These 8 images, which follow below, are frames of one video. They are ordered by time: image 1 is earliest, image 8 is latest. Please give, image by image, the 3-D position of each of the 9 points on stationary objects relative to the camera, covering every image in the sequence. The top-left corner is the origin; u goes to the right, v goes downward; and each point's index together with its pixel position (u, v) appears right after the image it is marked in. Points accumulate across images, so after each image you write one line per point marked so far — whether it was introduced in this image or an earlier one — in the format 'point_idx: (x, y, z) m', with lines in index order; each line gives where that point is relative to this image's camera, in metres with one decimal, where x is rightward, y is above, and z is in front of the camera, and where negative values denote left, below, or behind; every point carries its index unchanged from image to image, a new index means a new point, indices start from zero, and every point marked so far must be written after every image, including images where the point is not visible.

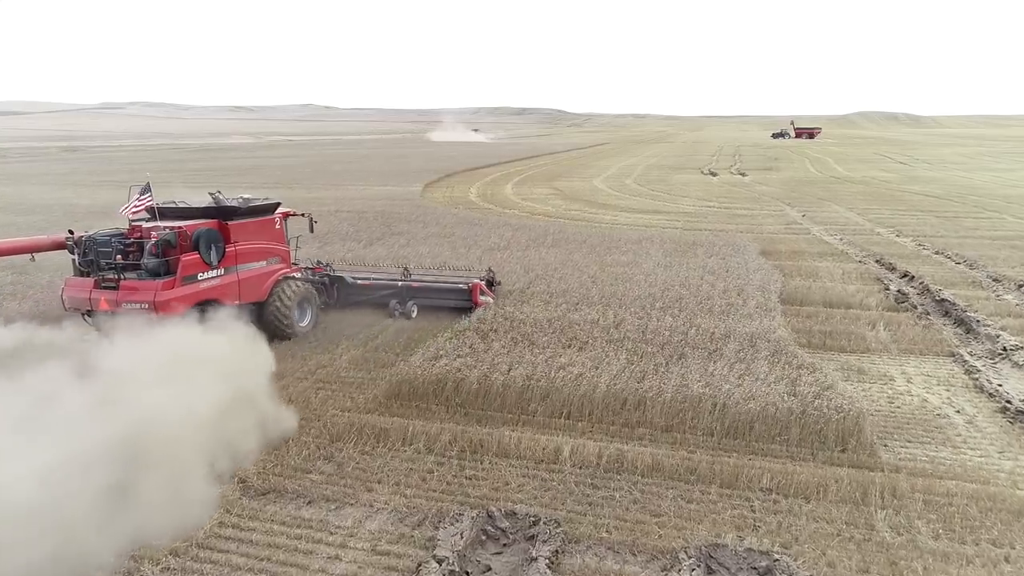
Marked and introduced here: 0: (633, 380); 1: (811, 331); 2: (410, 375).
0: (+1.4, -1.1, +8.2) m
1: (+4.4, -0.6, +10.6) m
2: (-1.2, -1.1, +8.6) m
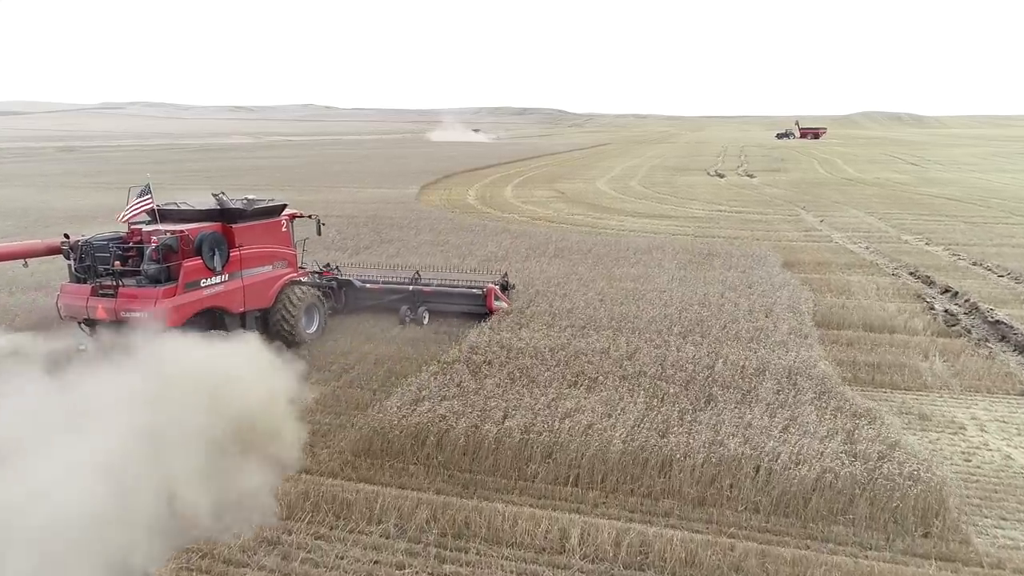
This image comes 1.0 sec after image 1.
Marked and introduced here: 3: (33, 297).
0: (+1.3, -1.4, +6.7) m
1: (+4.4, -1.0, +9.1) m
2: (-1.3, -1.4, +7.2) m
3: (-9.0, -0.2, +13.4) m
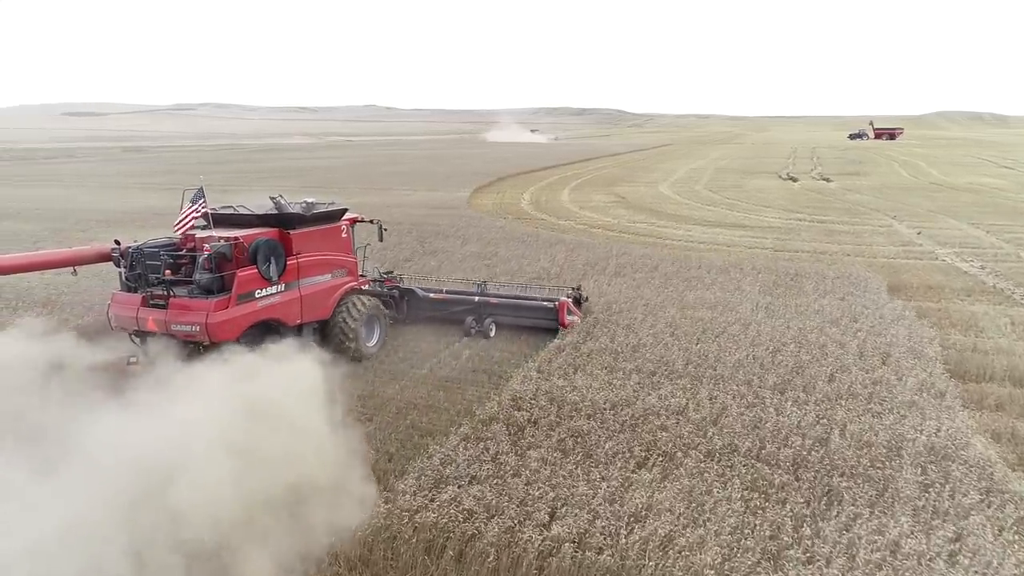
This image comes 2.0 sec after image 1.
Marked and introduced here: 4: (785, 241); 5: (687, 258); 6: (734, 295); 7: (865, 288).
0: (+1.7, -1.8, +4.8) m
1: (+4.9, -1.5, +6.9) m
2: (-0.9, -1.8, +5.4) m
3: (-8.1, -0.4, +12.2) m
4: (+7.4, +1.3, +19.5) m
5: (+4.0, +0.7, +16.2) m
6: (+3.8, -0.1, +12.3) m
7: (+6.2, 0.0, +12.6) m
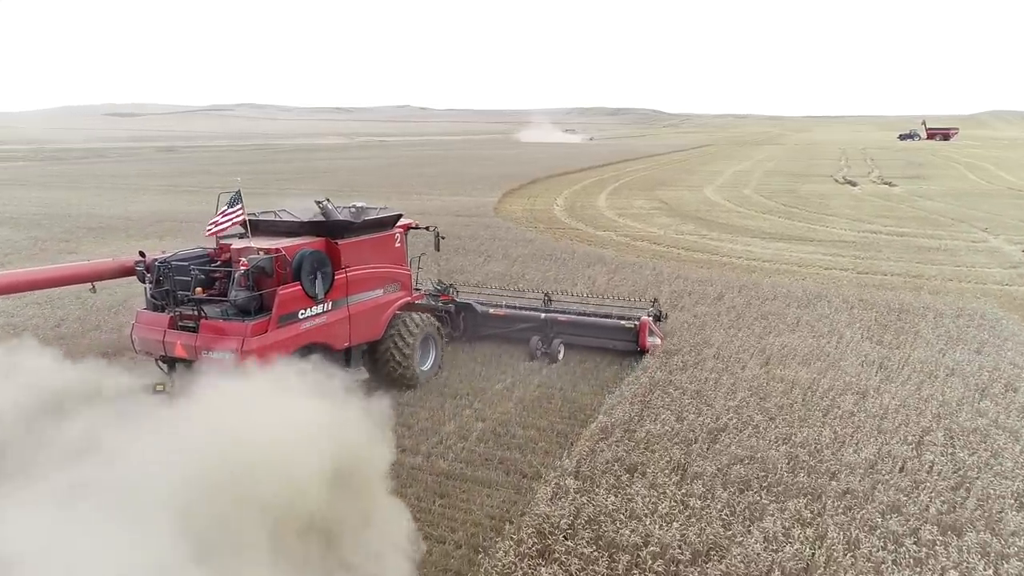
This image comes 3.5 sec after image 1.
0: (+1.7, -2.4, +2.1) m
1: (+5.0, -2.0, +4.0) m
2: (-0.8, -2.3, +2.8) m
3: (-7.7, -0.9, +9.9) m
4: (+8.1, +0.7, +16.5) m
5: (+4.6, +0.1, +13.4) m
6: (+4.2, -0.7, +9.5) m
7: (+6.6, -0.6, +9.7) m
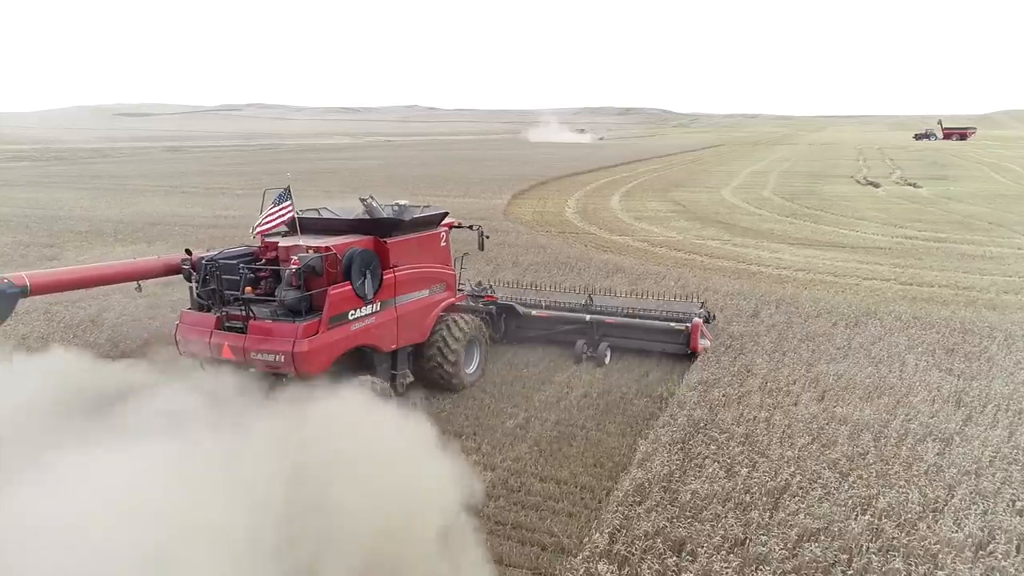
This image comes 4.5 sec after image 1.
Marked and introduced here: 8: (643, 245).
0: (+1.8, -2.6, +0.8) m
1: (+5.1, -2.3, +2.8) m
2: (-0.8, -2.5, +1.6) m
3: (-7.5, -1.1, +8.8) m
4: (+8.3, +0.5, +15.2) m
5: (+4.8, -0.1, +12.1) m
6: (+4.4, -0.9, +8.2) m
7: (+6.8, -0.9, +8.4) m
8: (+3.2, +1.0, +17.8) m
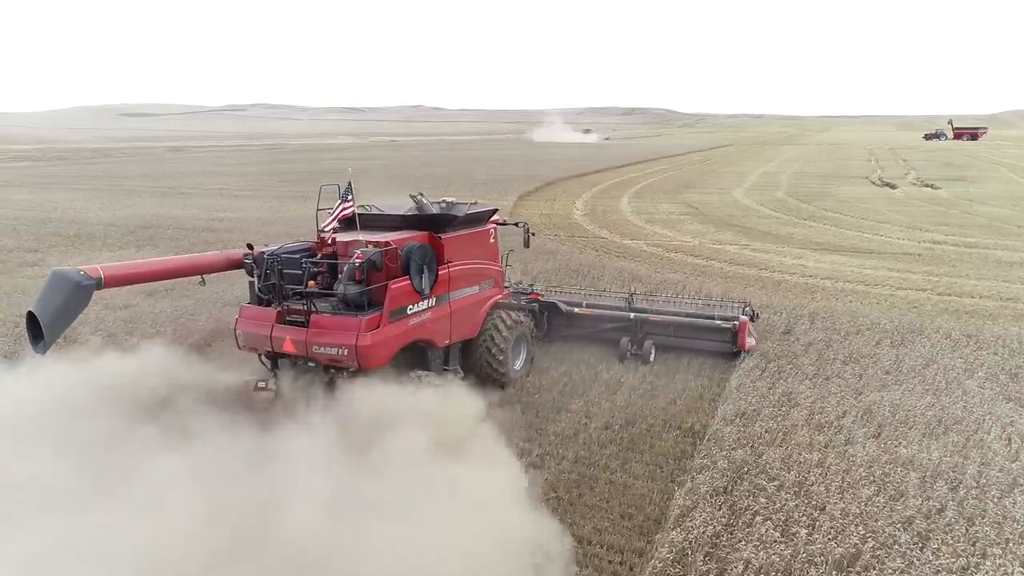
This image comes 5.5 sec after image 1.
0: (+1.8, -2.8, -0.1) m
1: (+5.2, -2.5, +1.8) m
2: (-0.7, -2.7, +0.7) m
3: (-7.4, -1.3, +7.9) m
4: (+8.5, +0.3, +14.2) m
5: (+4.9, -0.3, +11.2) m
6: (+4.5, -1.1, +7.3) m
7: (+6.9, -1.0, +7.4) m
8: (+3.4, +0.9, +16.9) m
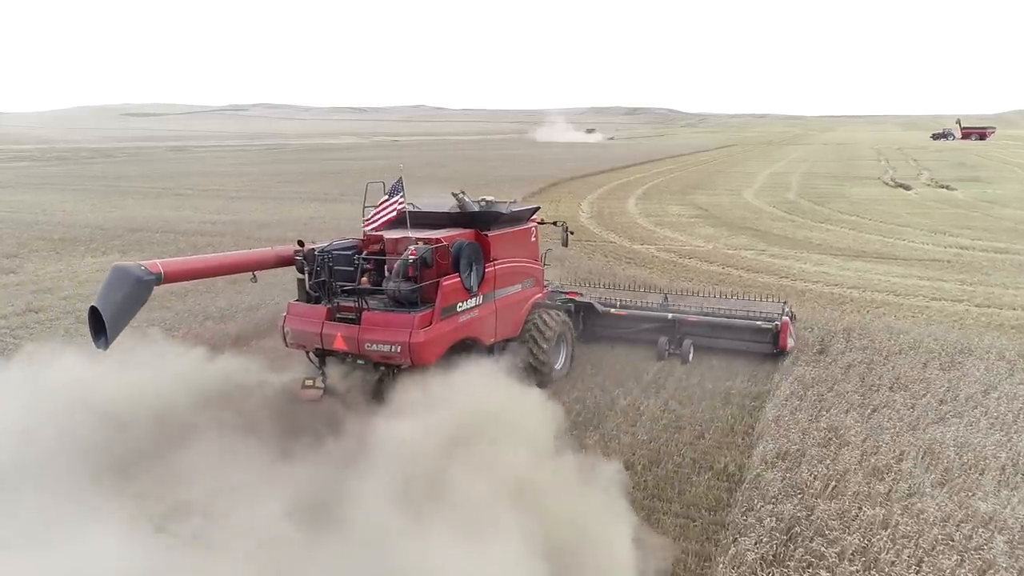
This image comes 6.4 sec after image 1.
0: (+1.9, -3.0, -1.0) m
1: (+5.2, -2.7, +0.9) m
2: (-0.6, -2.9, -0.2) m
3: (-7.3, -1.5, +7.1) m
4: (+8.6, +0.1, +13.3) m
5: (+5.0, -0.5, +10.3) m
6: (+4.6, -1.3, +6.4) m
7: (+7.0, -1.2, +6.5) m
8: (+3.5, +0.7, +16.0) m
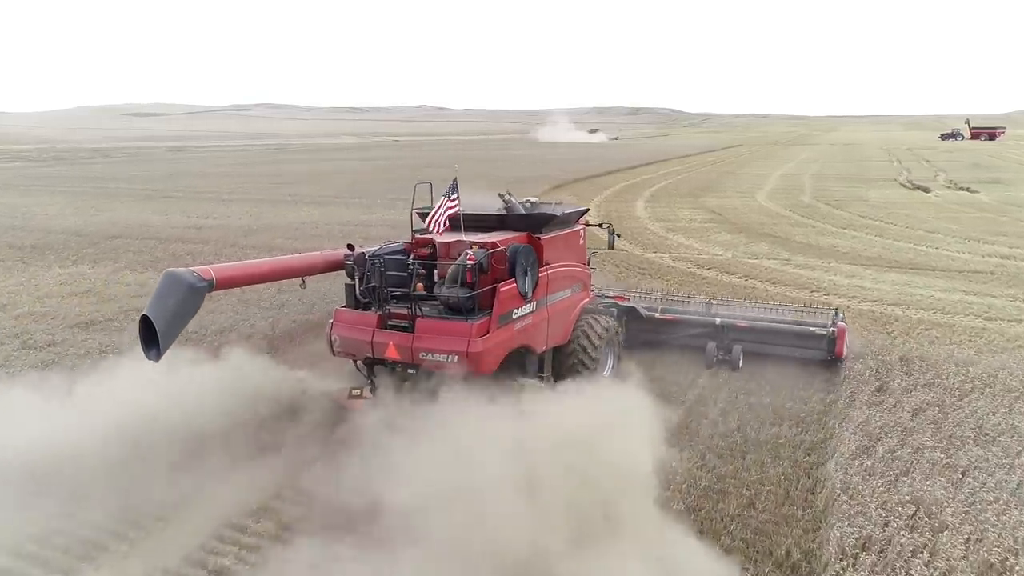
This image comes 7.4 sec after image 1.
0: (+1.9, -3.2, -2.3) m
1: (+5.3, -2.9, -0.4) m
2: (-0.6, -3.2, -1.5) m
3: (-7.3, -1.7, +5.8) m
4: (+8.6, -0.2, +12.0) m
5: (+5.1, -0.8, +9.0) m
6: (+4.6, -1.5, +5.1) m
7: (+7.0, -1.5, +5.2) m
8: (+3.6, +0.4, +14.7) m
